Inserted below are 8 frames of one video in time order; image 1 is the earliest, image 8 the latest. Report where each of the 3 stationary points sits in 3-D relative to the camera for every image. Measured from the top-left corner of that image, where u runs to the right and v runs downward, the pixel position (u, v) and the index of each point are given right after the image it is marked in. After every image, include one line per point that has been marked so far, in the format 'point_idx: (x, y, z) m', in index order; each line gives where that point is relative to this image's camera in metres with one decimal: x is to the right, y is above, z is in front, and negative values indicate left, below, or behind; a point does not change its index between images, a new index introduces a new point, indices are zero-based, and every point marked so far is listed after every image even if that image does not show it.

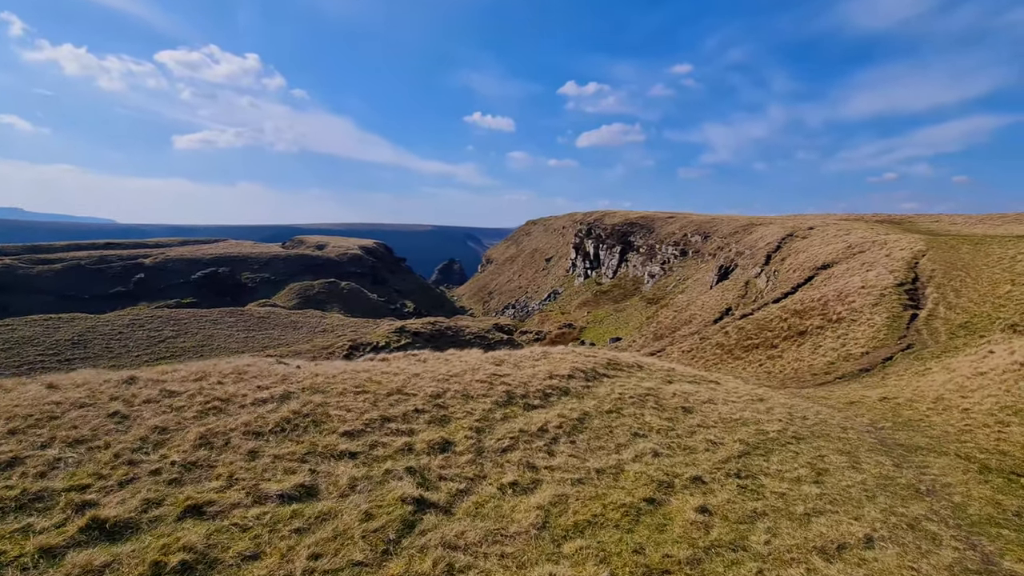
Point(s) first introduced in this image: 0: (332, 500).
0: (-3.1, -3.6, +8.4) m
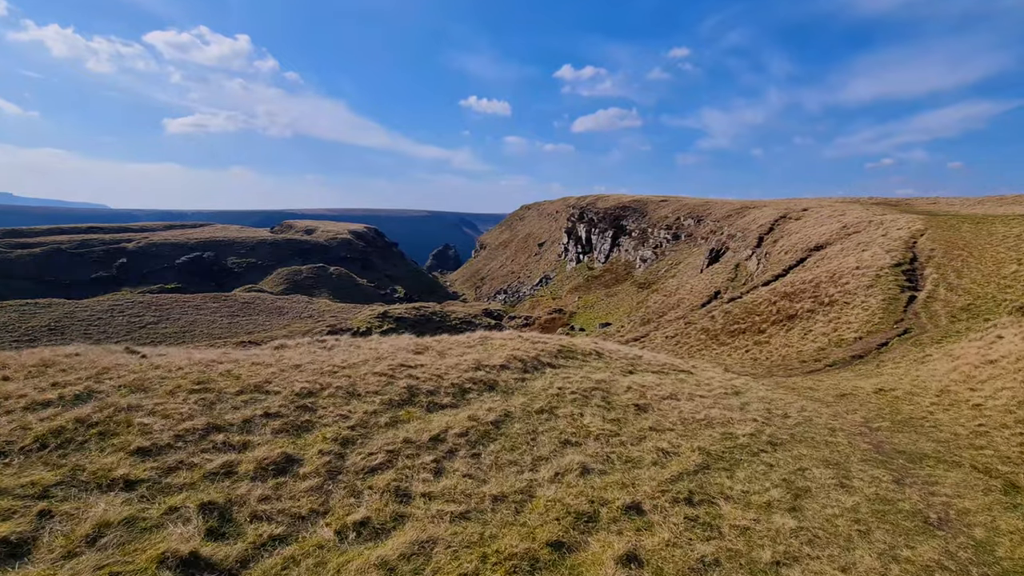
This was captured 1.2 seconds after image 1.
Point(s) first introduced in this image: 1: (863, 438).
0: (-5.2, -3.1, +5.5) m
1: (+8.9, -3.8, +12.4) m
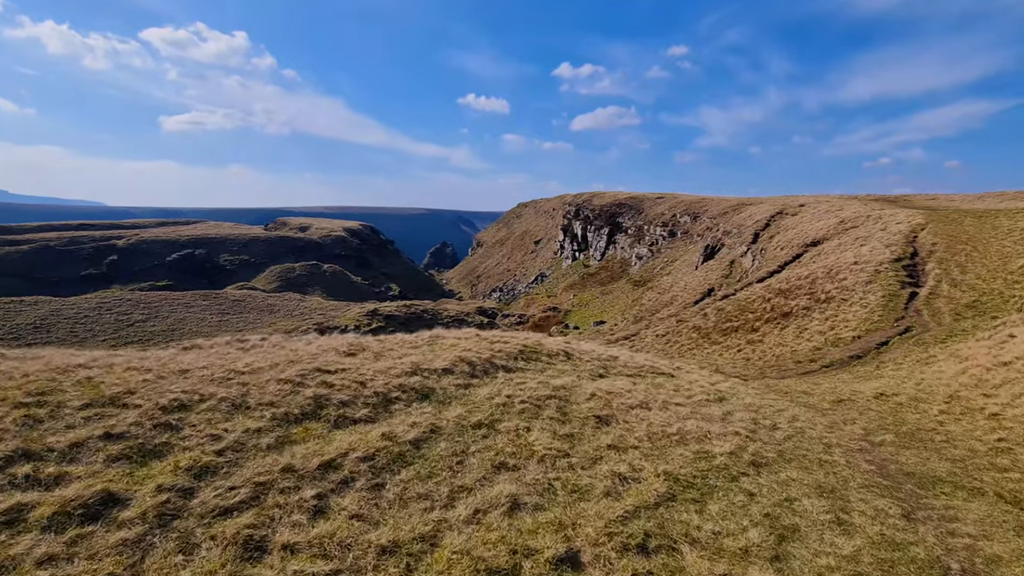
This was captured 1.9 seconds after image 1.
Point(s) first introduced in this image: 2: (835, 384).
0: (-6.5, -2.9, +3.5) m
1: (+7.5, -3.6, +10.5) m
2: (+12.8, -3.9, +19.5) m
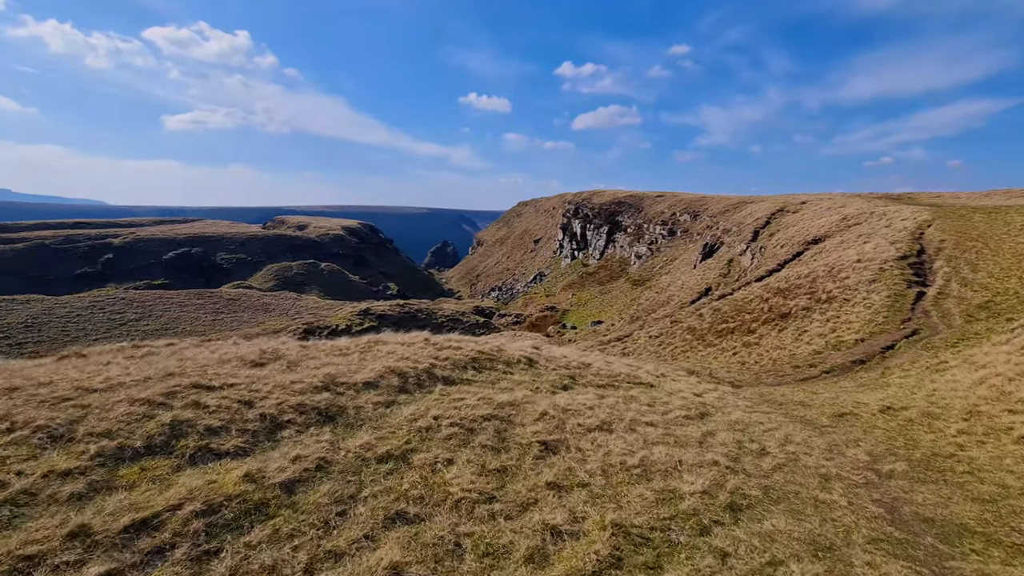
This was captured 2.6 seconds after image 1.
0: (-7.8, -2.8, +1.6) m
1: (+6.2, -3.6, +8.5) m
2: (+11.5, -3.9, +17.5) m
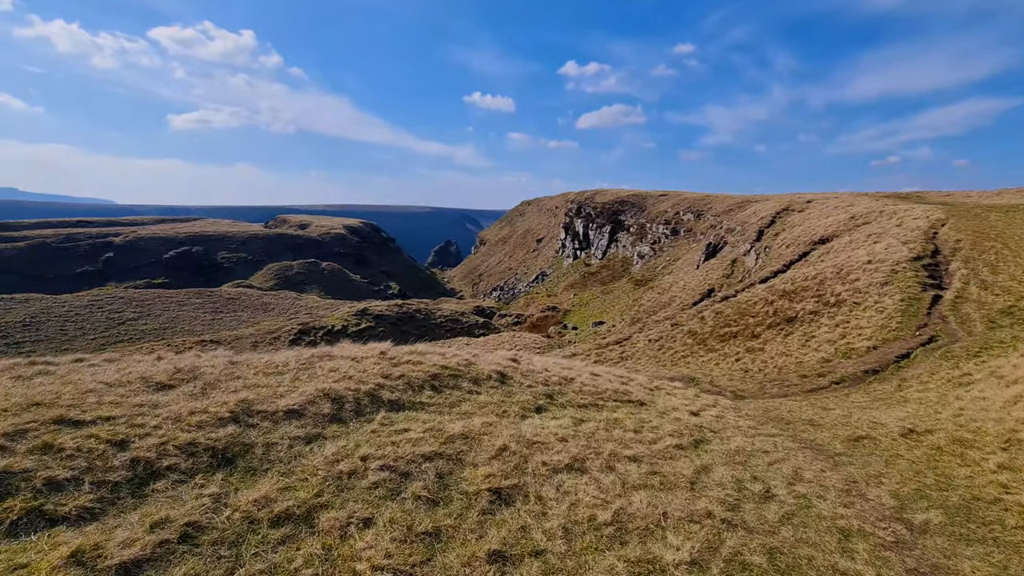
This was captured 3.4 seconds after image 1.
0: (-8.7, -3.0, 0.0) m
1: (+5.4, -3.7, +6.8) m
2: (+10.8, -4.0, +15.7) m
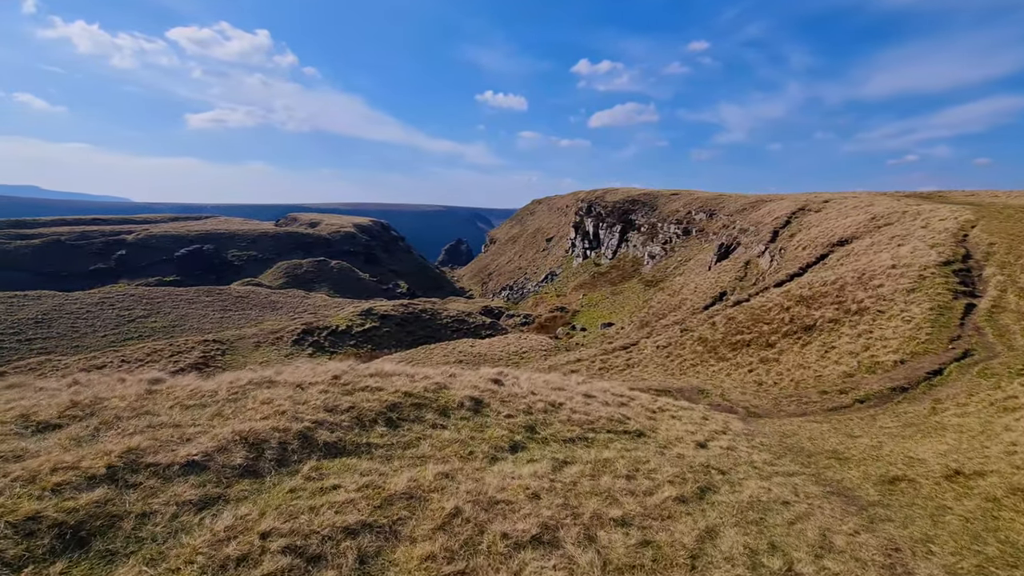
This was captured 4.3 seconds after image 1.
0: (-9.5, -3.3, -1.5) m
1: (+4.8, -4.1, +5.0) m
2: (+10.3, -4.4, +13.8) m
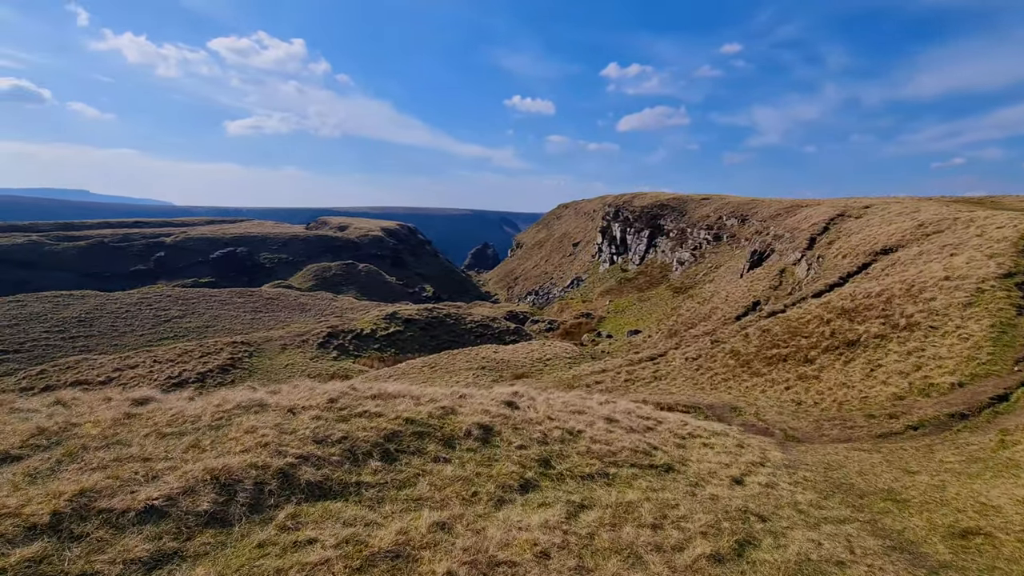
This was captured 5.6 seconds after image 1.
0: (-9.9, -3.4, -2.0) m
1: (+4.7, -4.4, +3.7) m
2: (+10.7, -4.9, +12.2) m
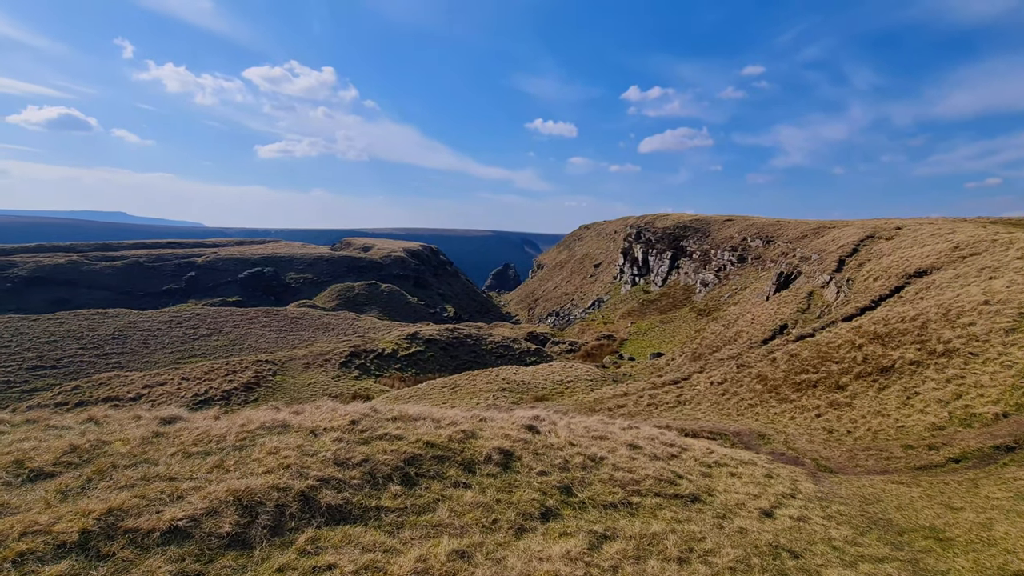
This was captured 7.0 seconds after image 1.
0: (-9.9, -3.3, -1.8) m
1: (+4.8, -4.6, +3.3) m
2: (+11.2, -5.5, +11.5) m
